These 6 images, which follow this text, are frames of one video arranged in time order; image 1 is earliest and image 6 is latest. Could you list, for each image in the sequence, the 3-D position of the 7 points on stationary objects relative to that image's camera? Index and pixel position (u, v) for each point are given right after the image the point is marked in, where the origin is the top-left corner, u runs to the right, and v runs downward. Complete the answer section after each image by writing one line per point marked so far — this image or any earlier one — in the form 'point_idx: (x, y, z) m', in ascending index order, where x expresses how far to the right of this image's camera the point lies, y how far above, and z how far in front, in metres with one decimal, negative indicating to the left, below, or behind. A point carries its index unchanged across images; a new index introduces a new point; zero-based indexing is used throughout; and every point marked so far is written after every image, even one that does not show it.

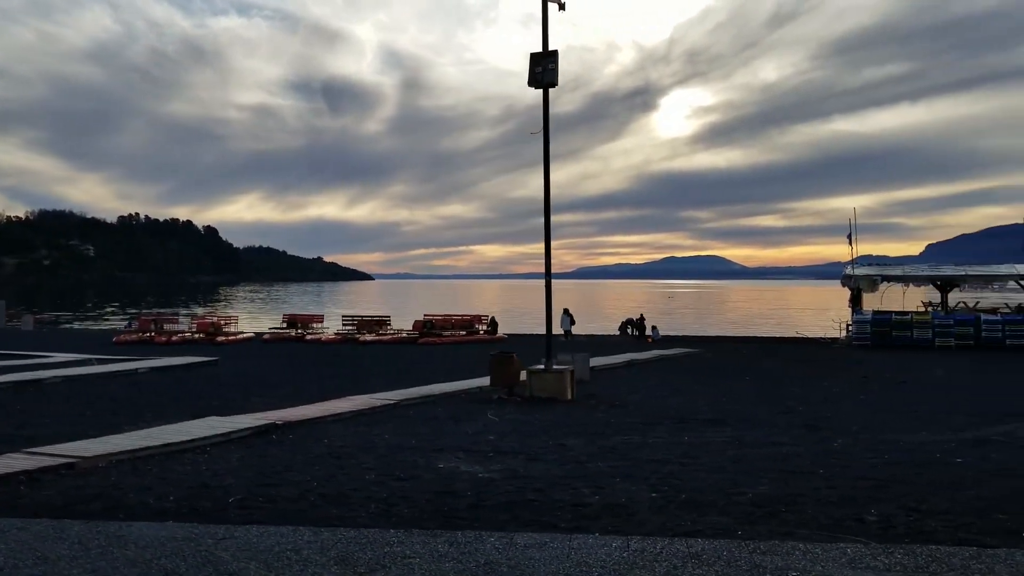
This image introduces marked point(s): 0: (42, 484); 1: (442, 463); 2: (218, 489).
0: (-4.1, -1.8, +8.4) m
1: (-0.7, -1.8, +9.9) m
2: (-2.5, -1.8, +8.1) m
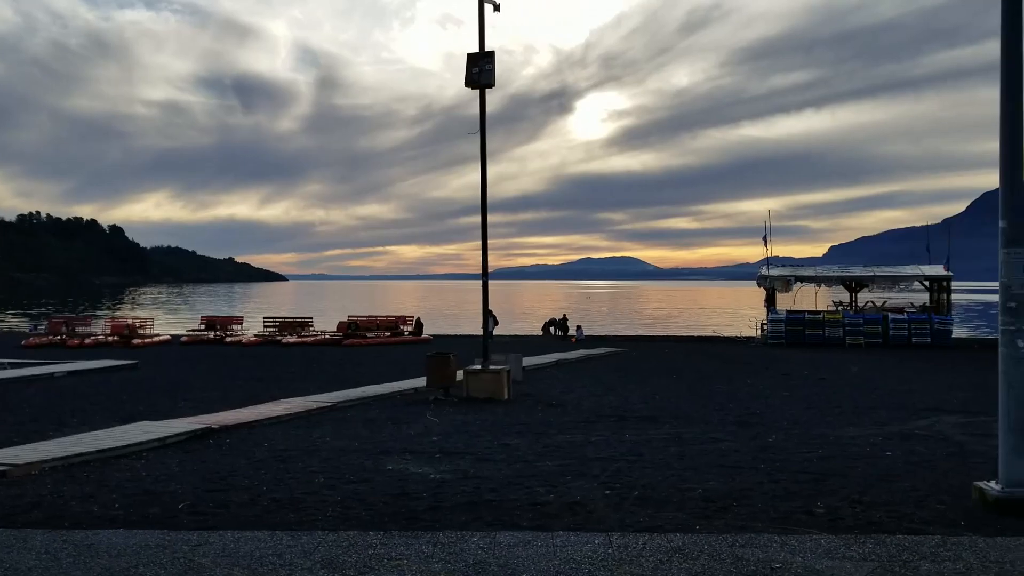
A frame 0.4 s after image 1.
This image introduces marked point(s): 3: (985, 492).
0: (-4.5, -1.8, +8.0) m
1: (-1.2, -1.8, +9.8) m
2: (-2.9, -1.8, +7.9) m
3: (+3.9, -1.7, +7.7) m
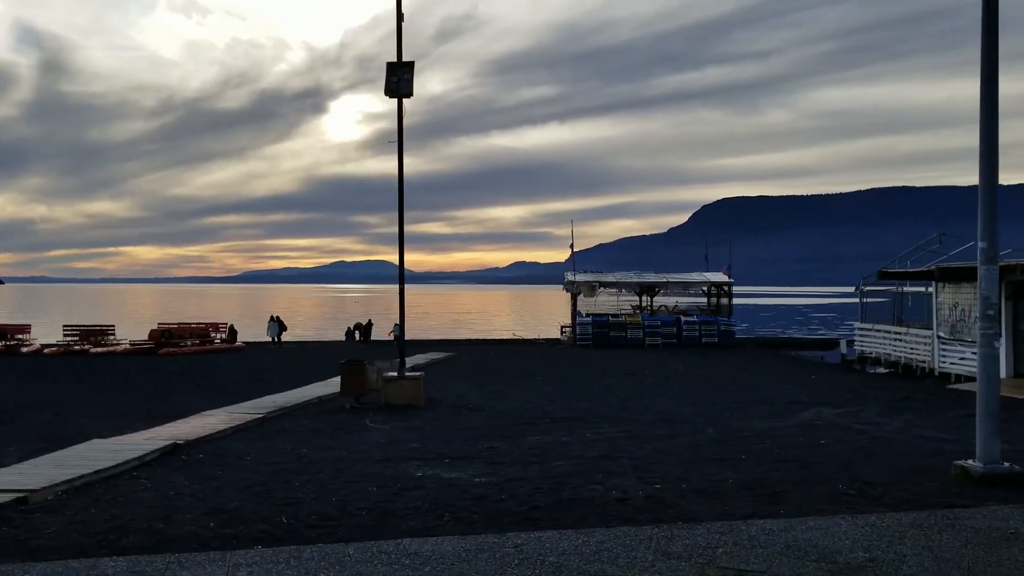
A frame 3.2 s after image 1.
0: (-3.8, -1.9, +7.4) m
1: (-1.0, -1.9, +9.9) m
2: (-2.2, -1.8, +7.7) m
3: (+4.5, -1.8, +9.2) m
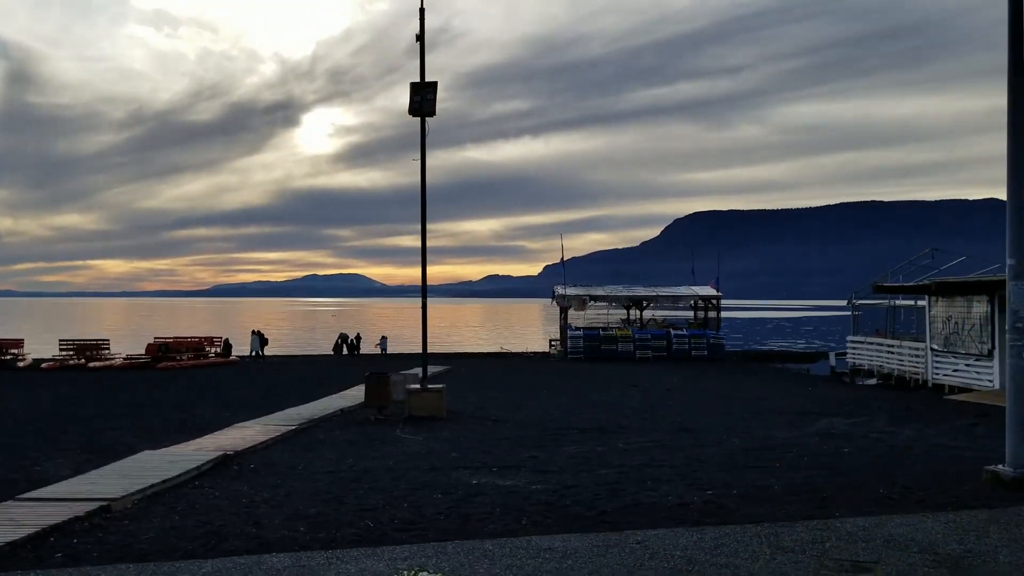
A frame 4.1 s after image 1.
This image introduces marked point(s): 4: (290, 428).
0: (-3.1, -2.0, +7.6) m
1: (-0.4, -2.1, +10.3) m
2: (-1.6, -2.0, +8.0) m
3: (+5.1, -1.9, +9.7) m
4: (-3.5, -2.2, +14.8) m
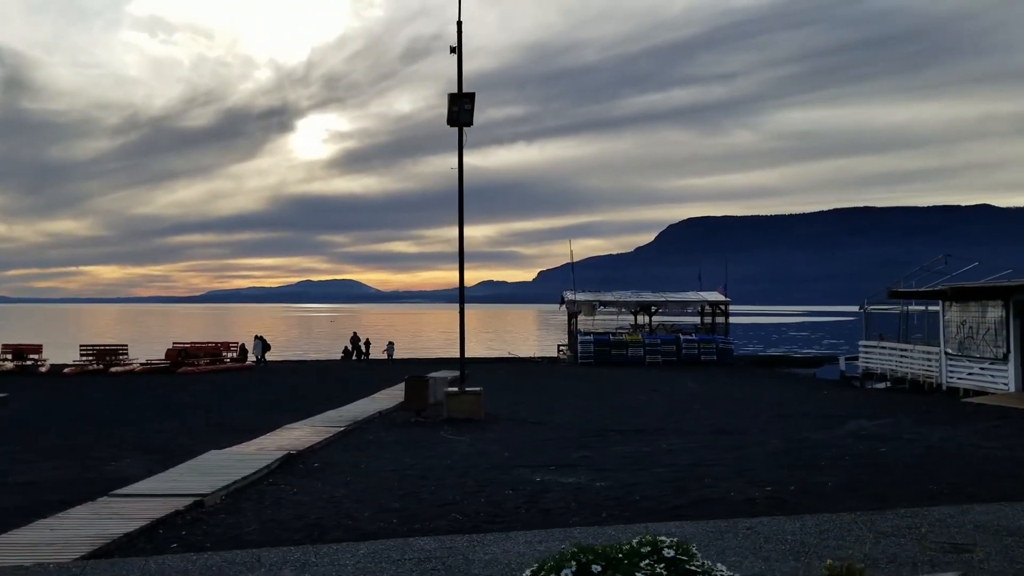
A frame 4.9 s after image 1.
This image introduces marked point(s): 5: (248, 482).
0: (-2.4, -2.0, +8.1) m
1: (+0.2, -2.2, +10.7) m
2: (-0.8, -2.0, +8.4) m
3: (+5.8, -2.0, +10.2) m
4: (-2.8, -2.3, +15.2) m
5: (-2.9, -2.1, +10.2) m
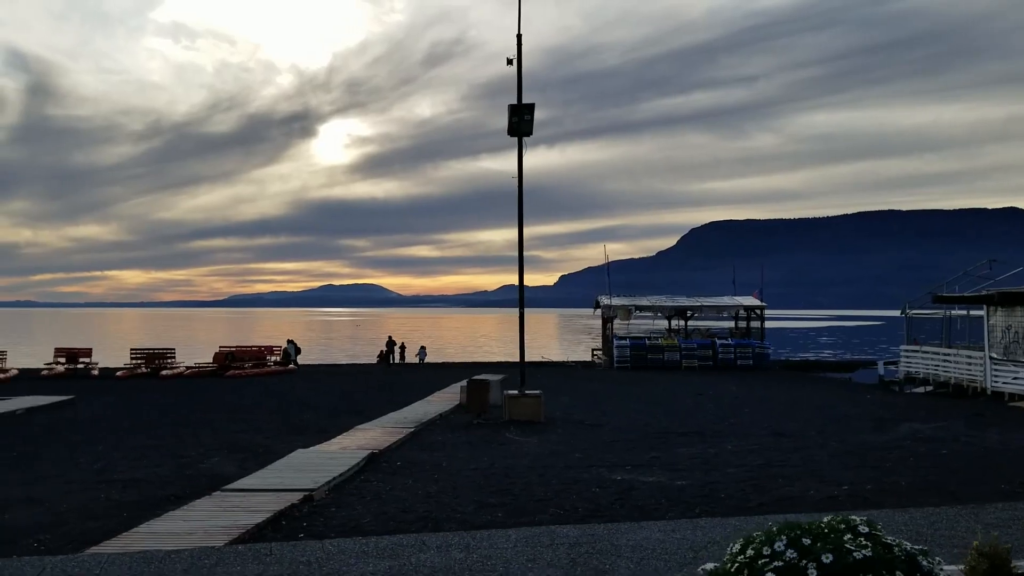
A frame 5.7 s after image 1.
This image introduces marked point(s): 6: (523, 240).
0: (-1.5, -2.1, +8.6) m
1: (+1.2, -2.2, +11.1) m
2: (+0.1, -2.1, +8.9) m
3: (+6.7, -2.1, +10.5) m
4: (-1.8, -2.4, +15.7) m
5: (-1.9, -2.2, +10.7) m
6: (+0.2, +0.9, +17.9) m
